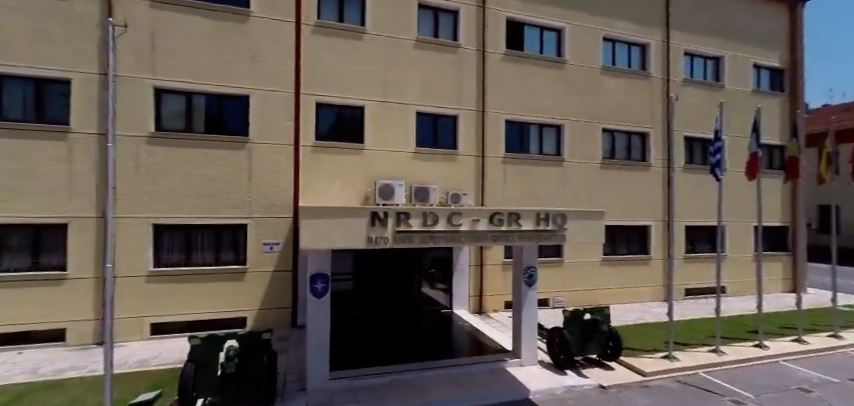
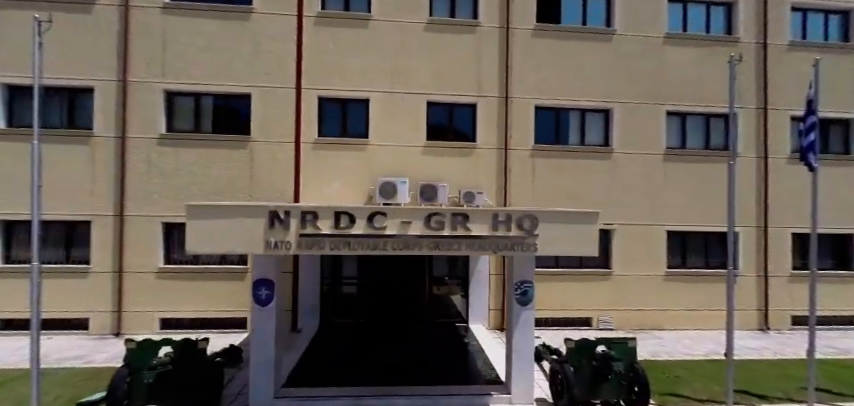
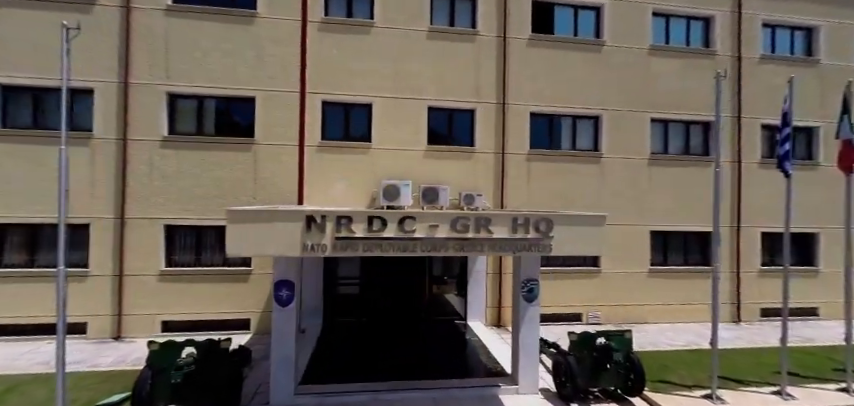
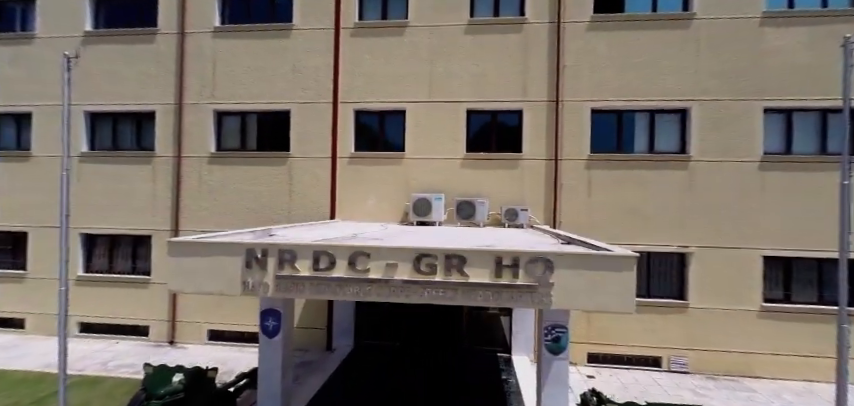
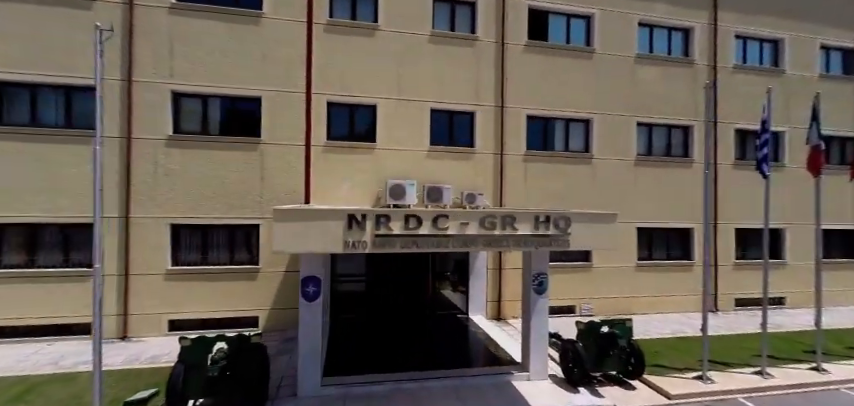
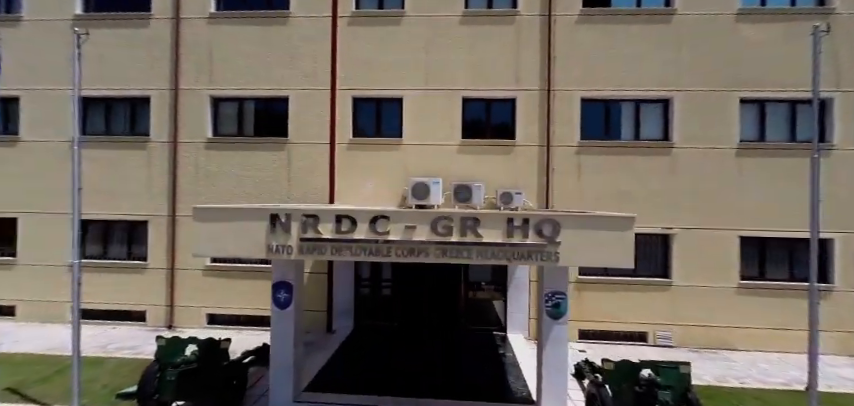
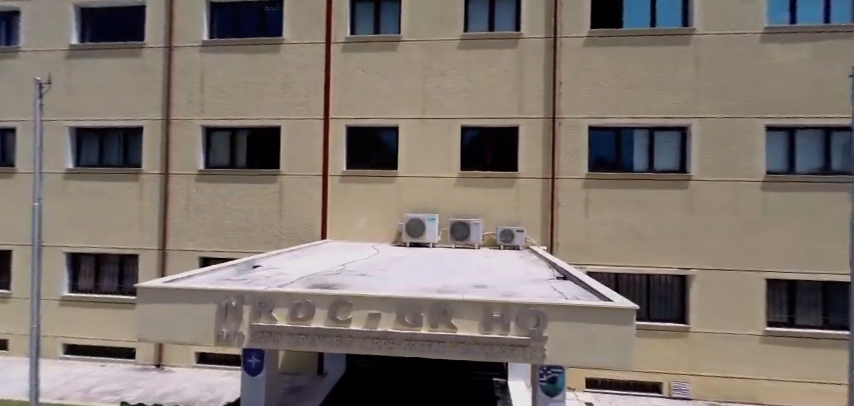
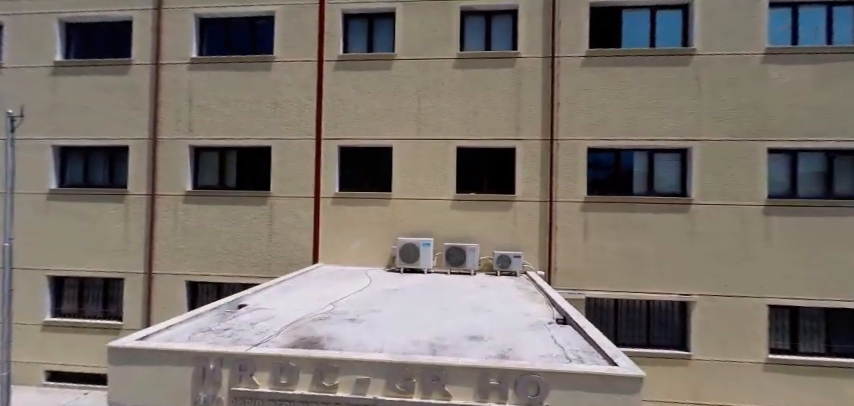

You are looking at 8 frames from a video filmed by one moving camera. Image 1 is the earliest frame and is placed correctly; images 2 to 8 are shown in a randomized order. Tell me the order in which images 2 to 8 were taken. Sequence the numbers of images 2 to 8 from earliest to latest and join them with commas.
5, 3, 2, 6, 4, 7, 8
